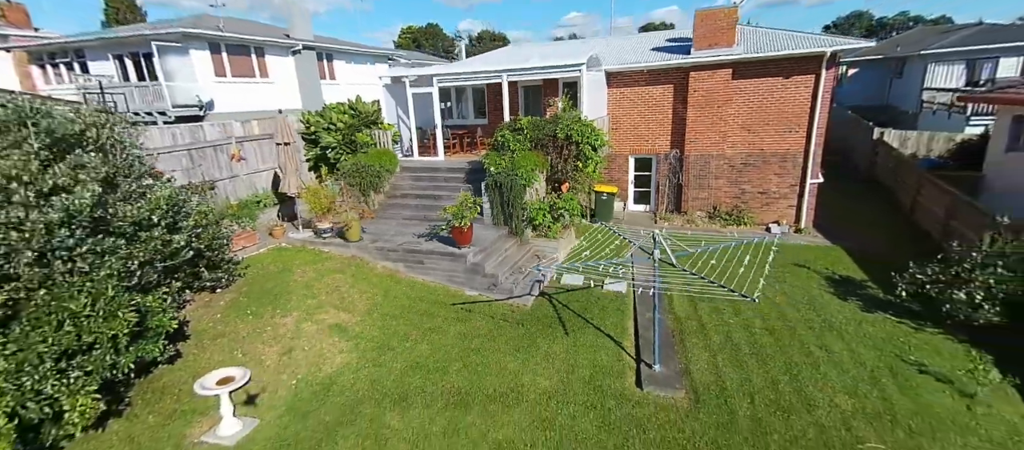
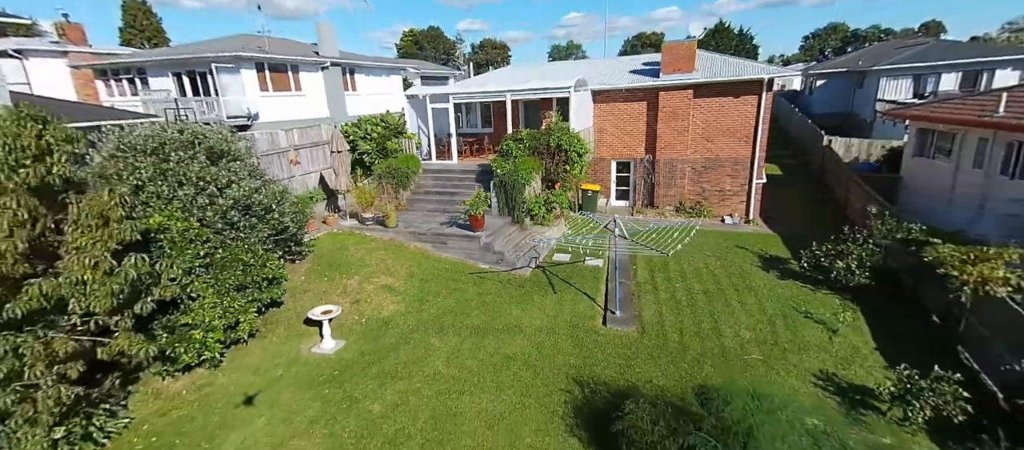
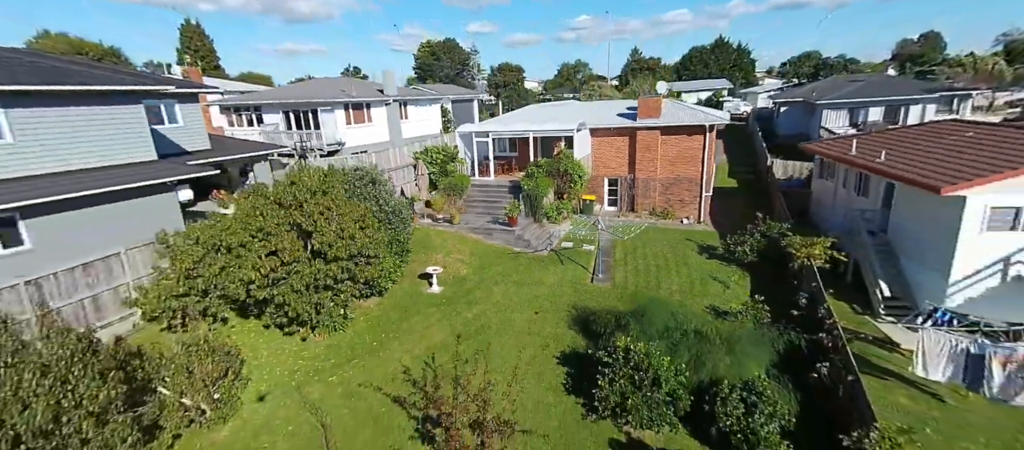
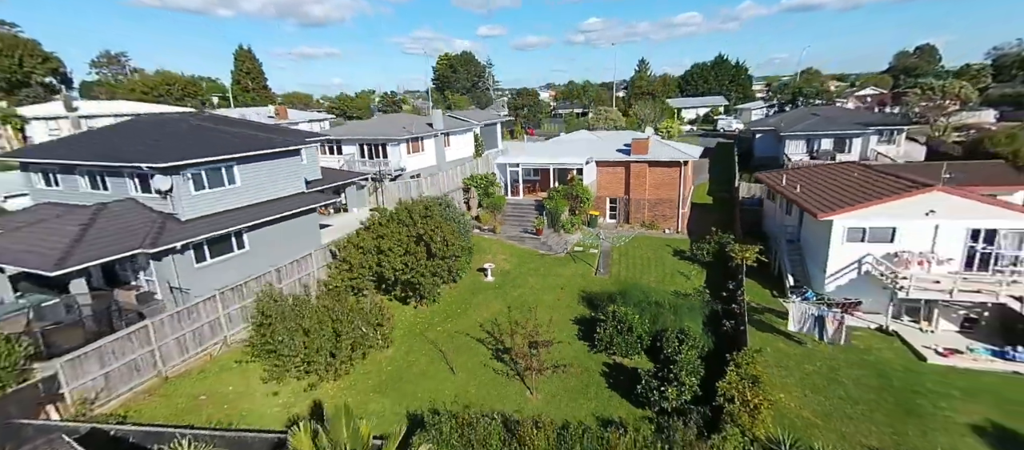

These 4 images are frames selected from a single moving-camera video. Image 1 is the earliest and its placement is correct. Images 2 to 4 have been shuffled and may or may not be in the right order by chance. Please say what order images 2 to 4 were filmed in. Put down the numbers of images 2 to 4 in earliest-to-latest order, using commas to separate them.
2, 3, 4
